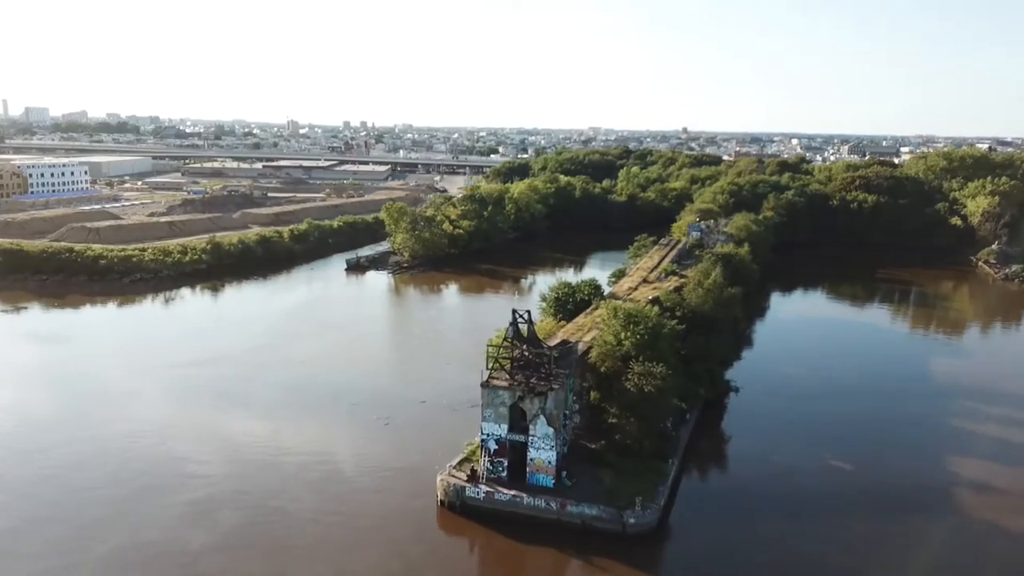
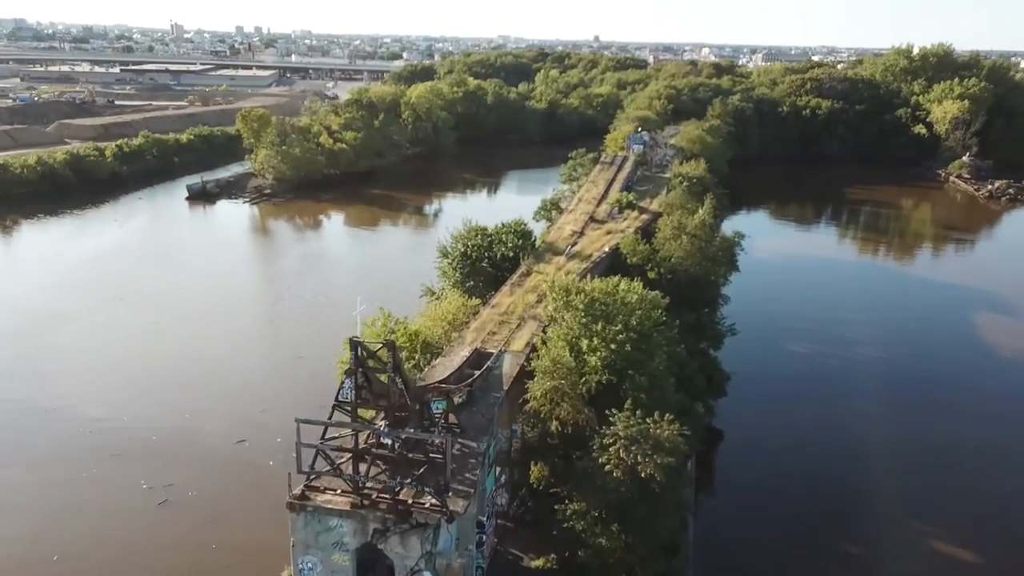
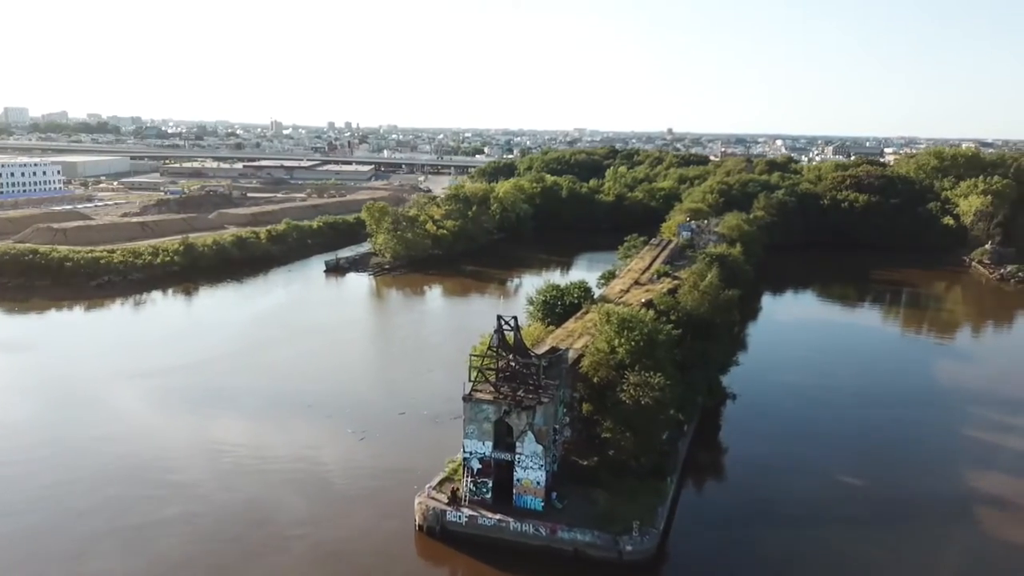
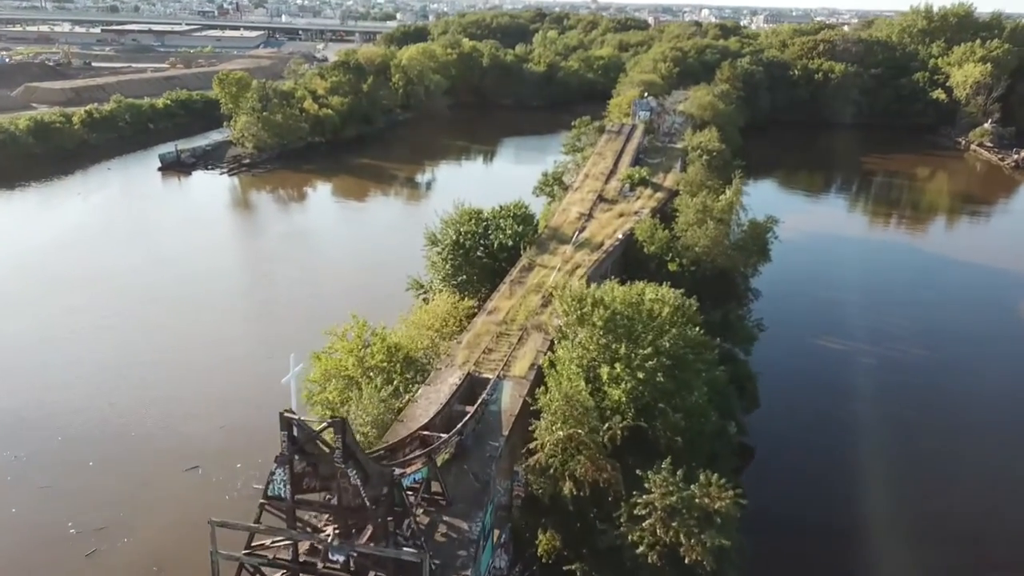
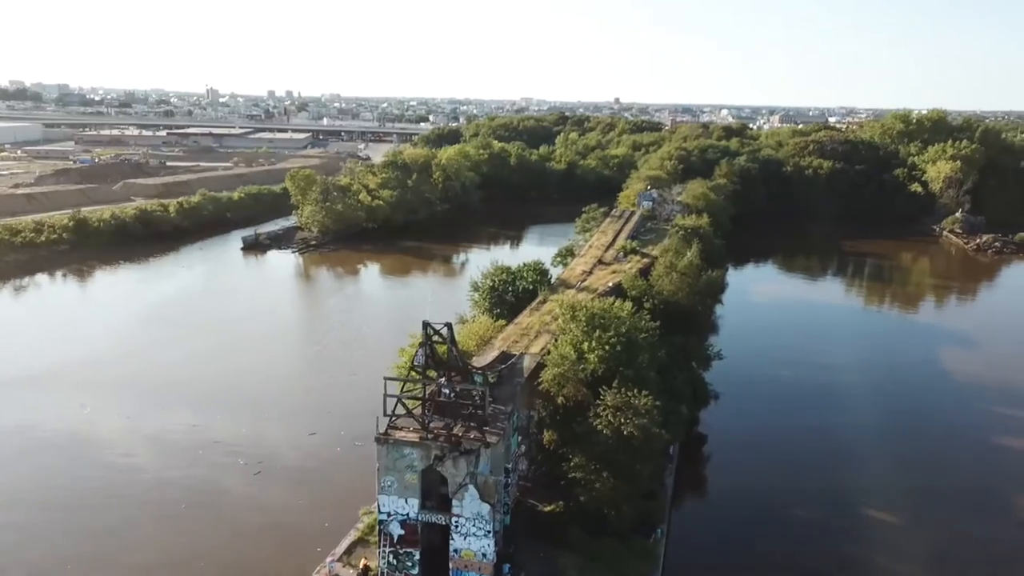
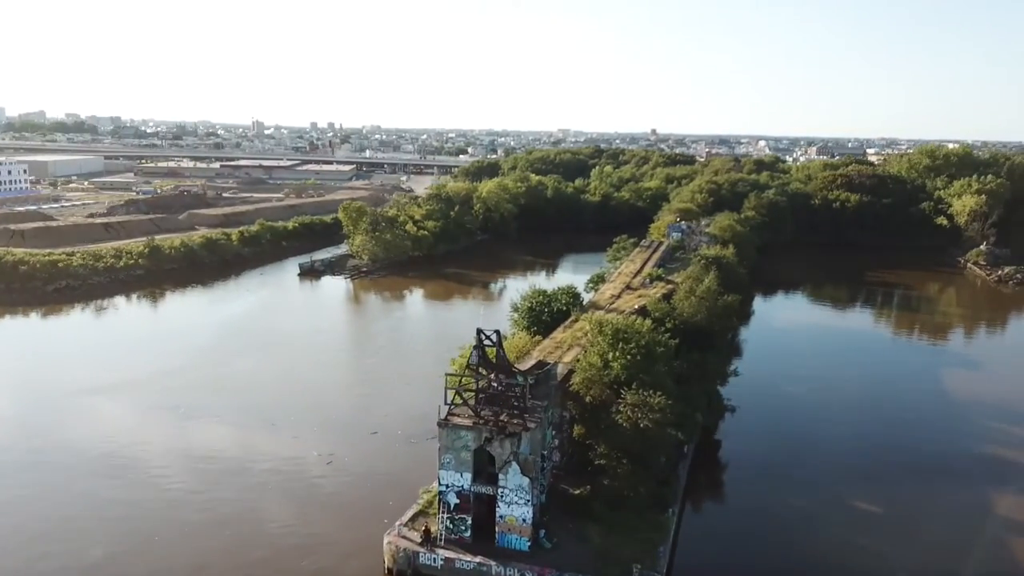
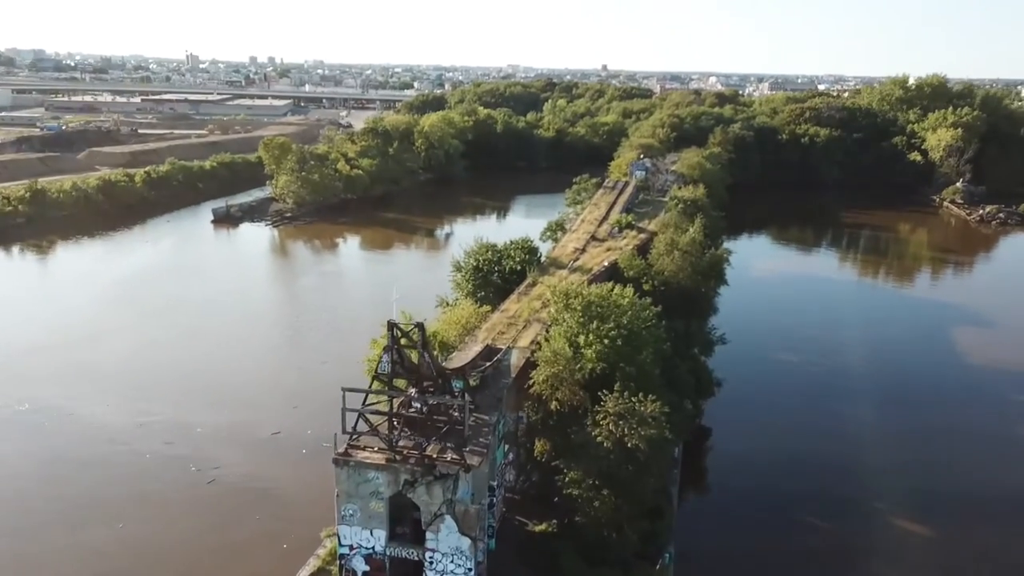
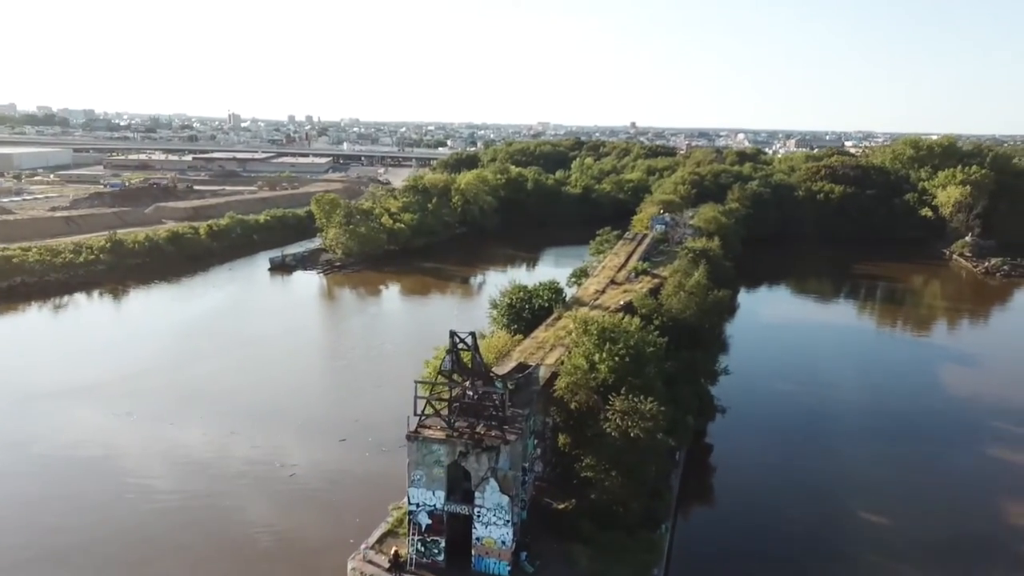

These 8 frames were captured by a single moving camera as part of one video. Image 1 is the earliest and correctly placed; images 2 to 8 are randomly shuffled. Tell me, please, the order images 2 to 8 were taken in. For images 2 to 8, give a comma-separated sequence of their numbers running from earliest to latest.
3, 6, 8, 5, 7, 2, 4
